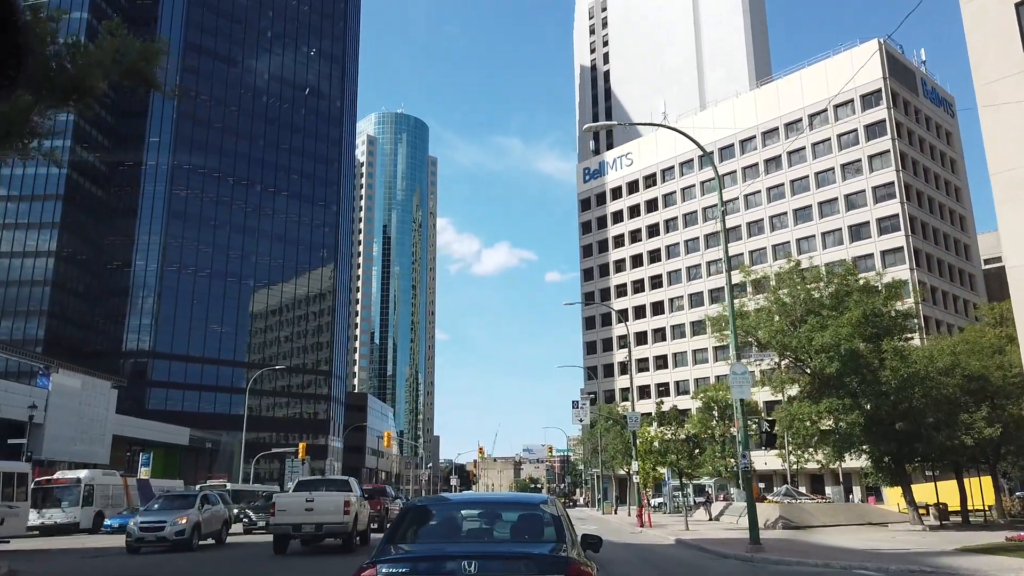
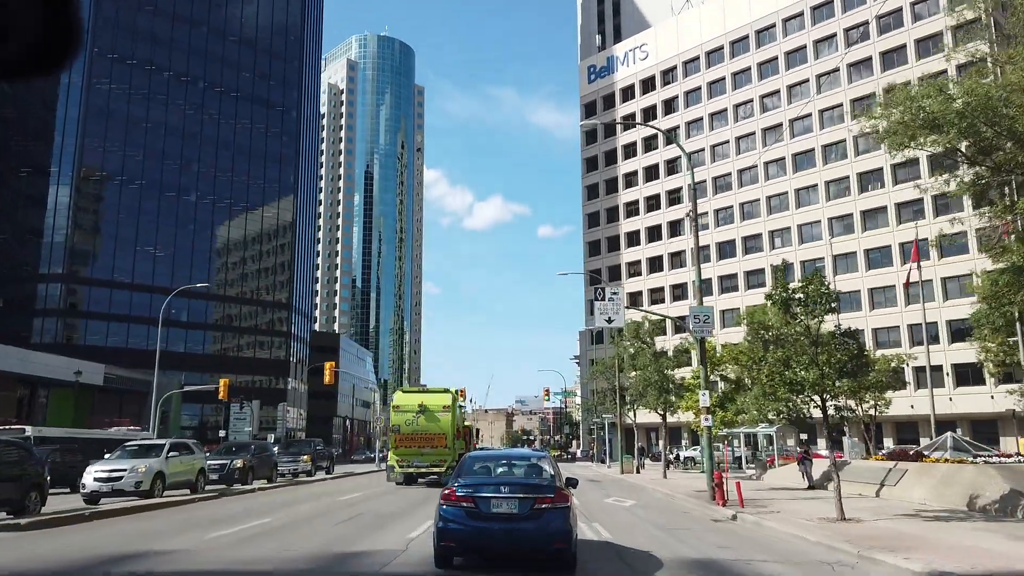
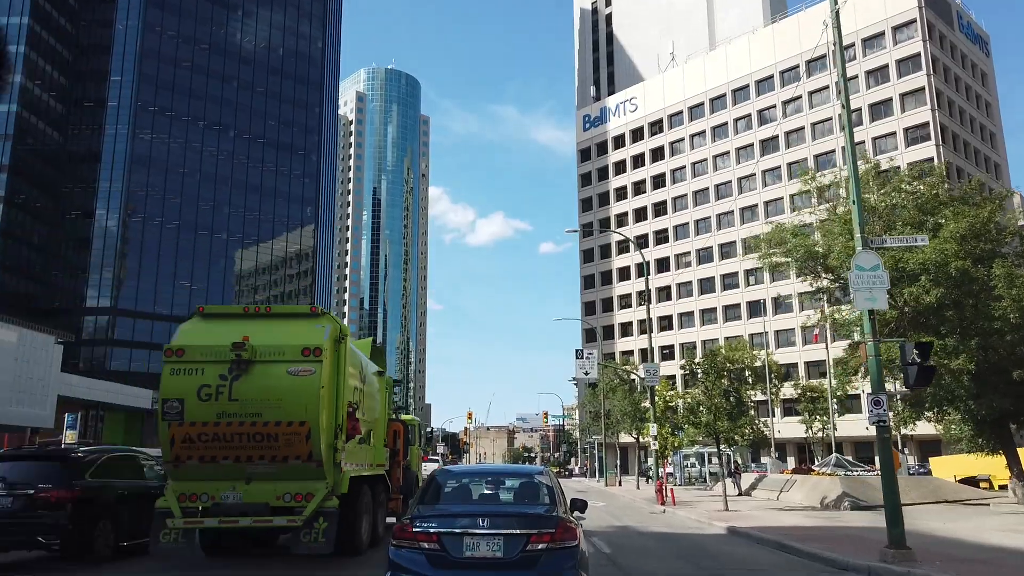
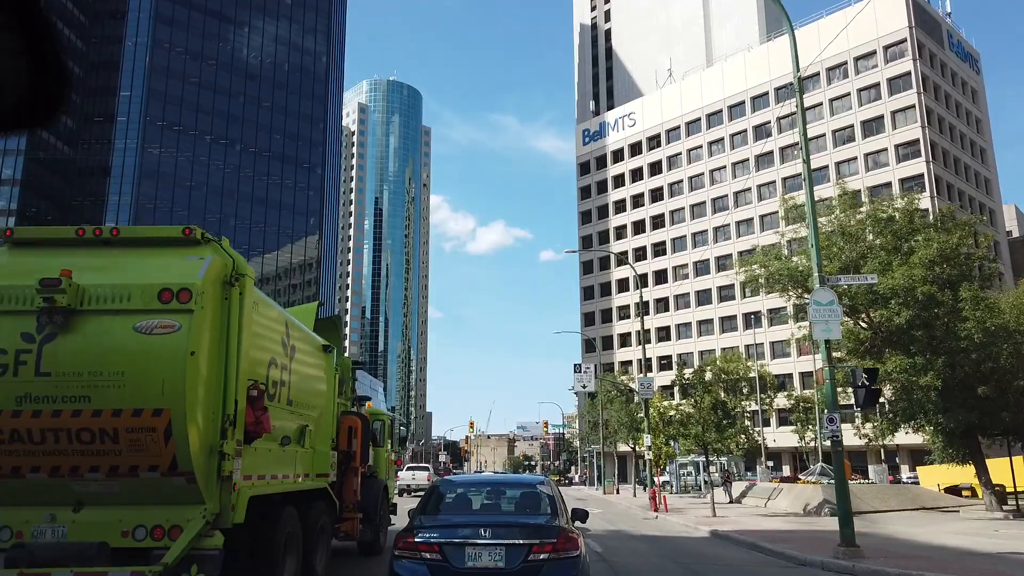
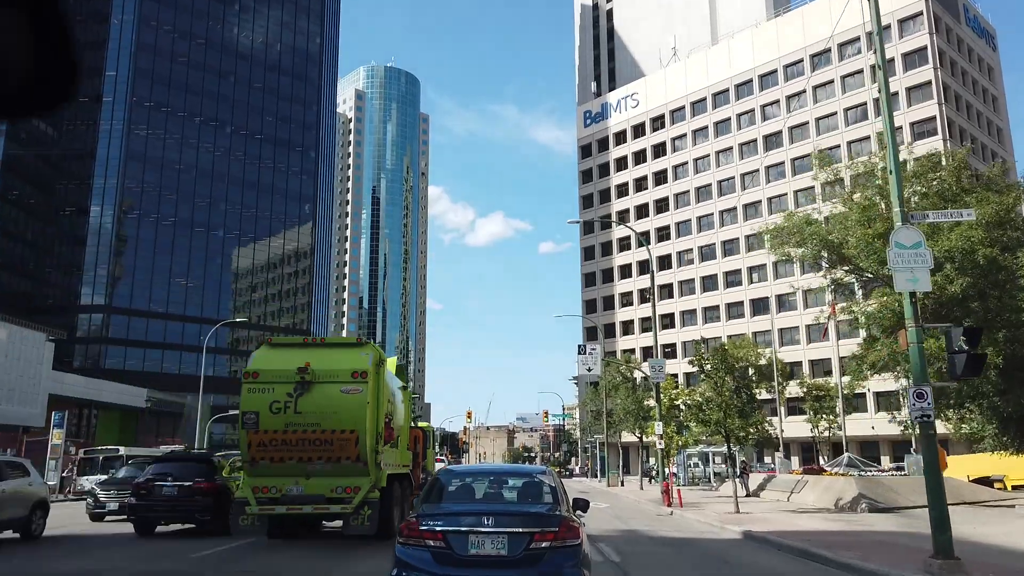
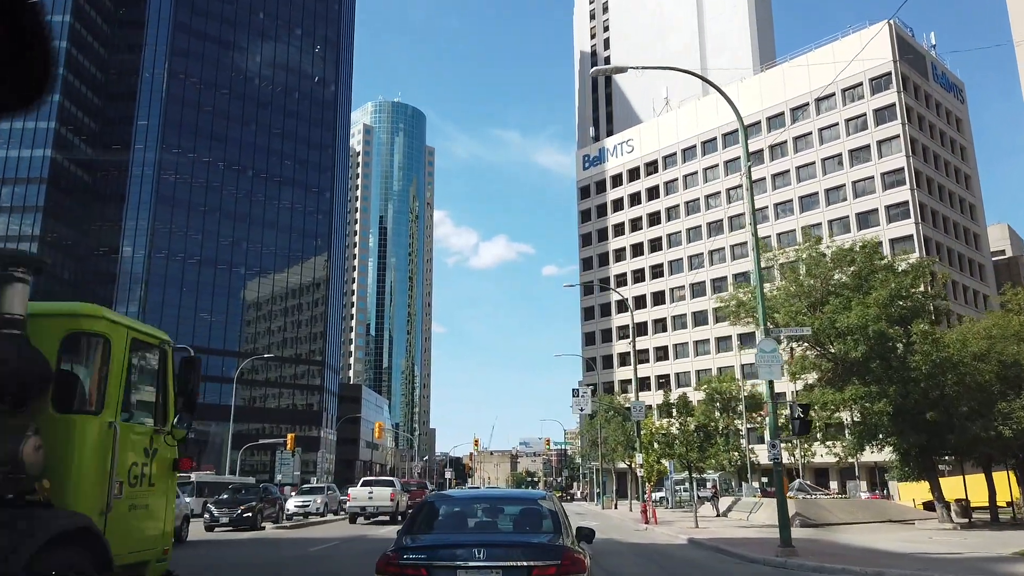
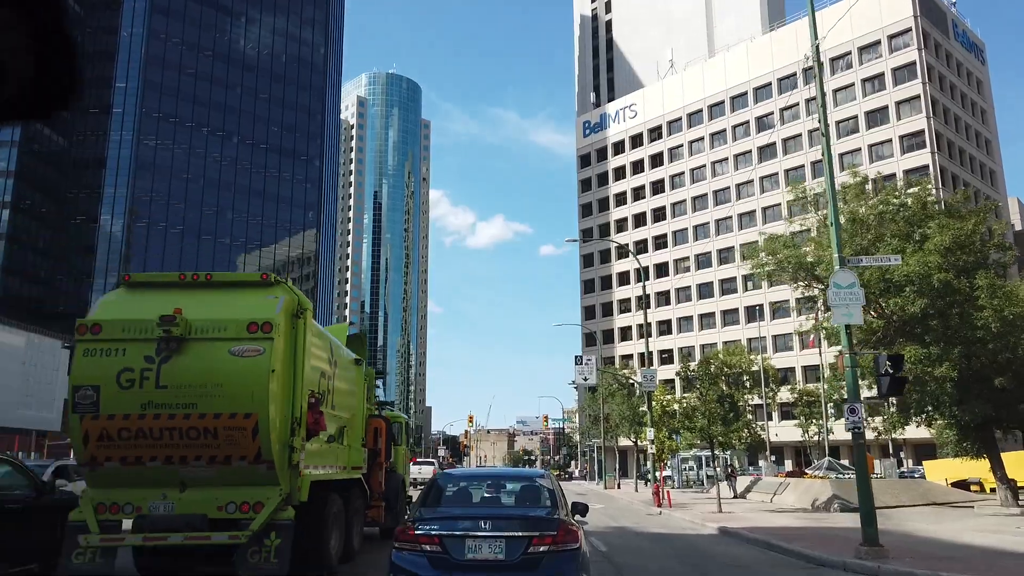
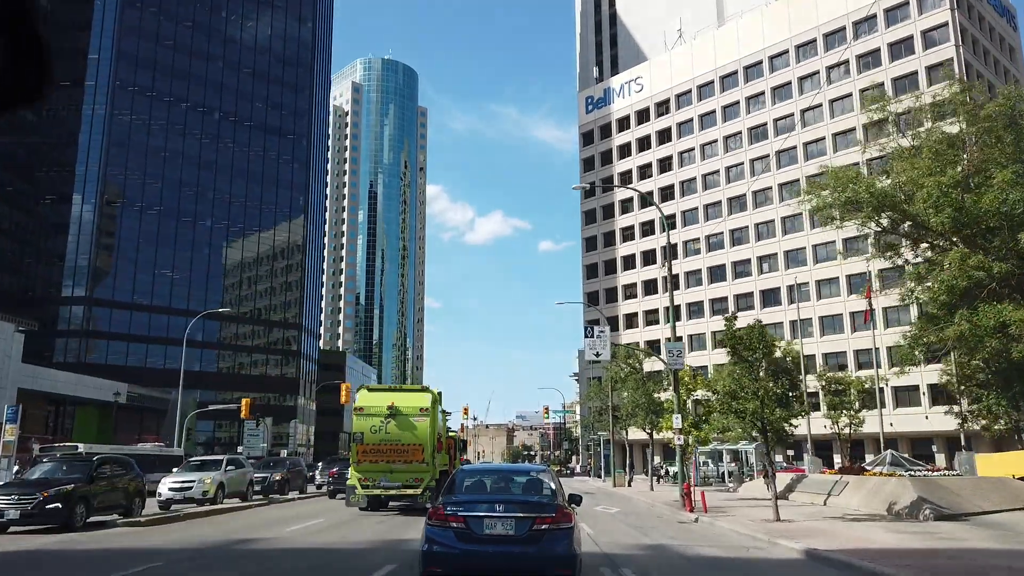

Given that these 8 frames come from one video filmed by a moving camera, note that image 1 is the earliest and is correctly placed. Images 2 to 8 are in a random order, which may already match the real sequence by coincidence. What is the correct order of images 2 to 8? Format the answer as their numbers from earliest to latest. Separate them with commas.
6, 4, 7, 3, 5, 8, 2
